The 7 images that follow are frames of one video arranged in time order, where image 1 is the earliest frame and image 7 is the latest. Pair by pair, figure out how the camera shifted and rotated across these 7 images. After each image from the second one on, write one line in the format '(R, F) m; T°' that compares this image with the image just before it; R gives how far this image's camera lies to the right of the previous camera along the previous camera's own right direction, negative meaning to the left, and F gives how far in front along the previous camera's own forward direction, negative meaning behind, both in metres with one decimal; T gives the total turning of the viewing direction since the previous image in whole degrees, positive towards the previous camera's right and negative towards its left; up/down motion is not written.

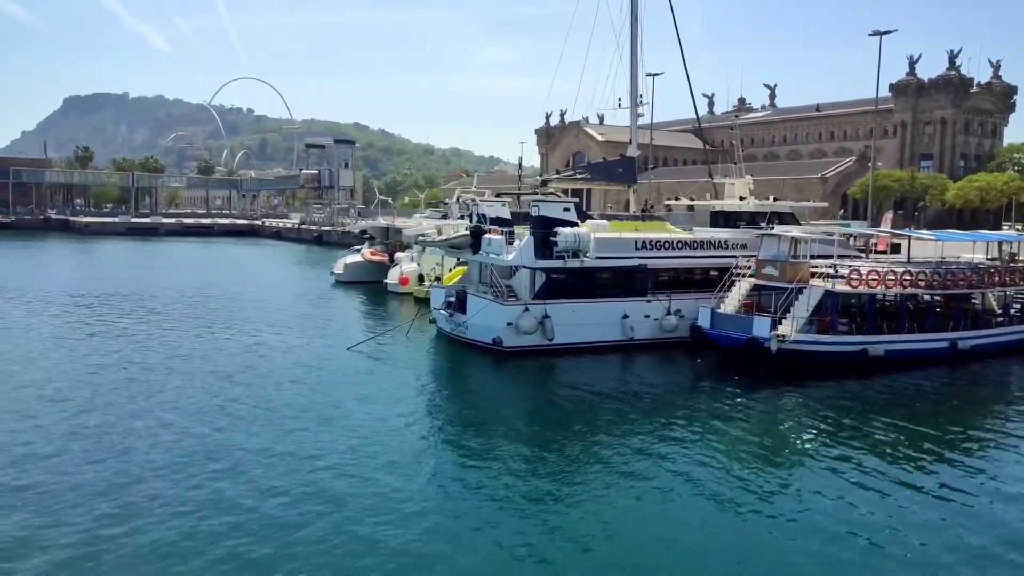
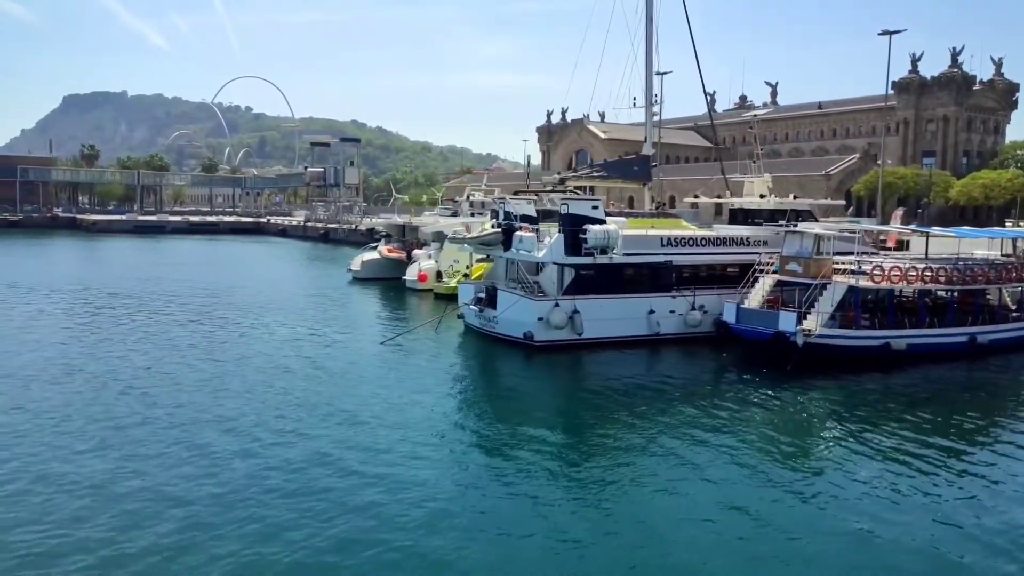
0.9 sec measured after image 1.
(-0.9, -0.6) m; 0°
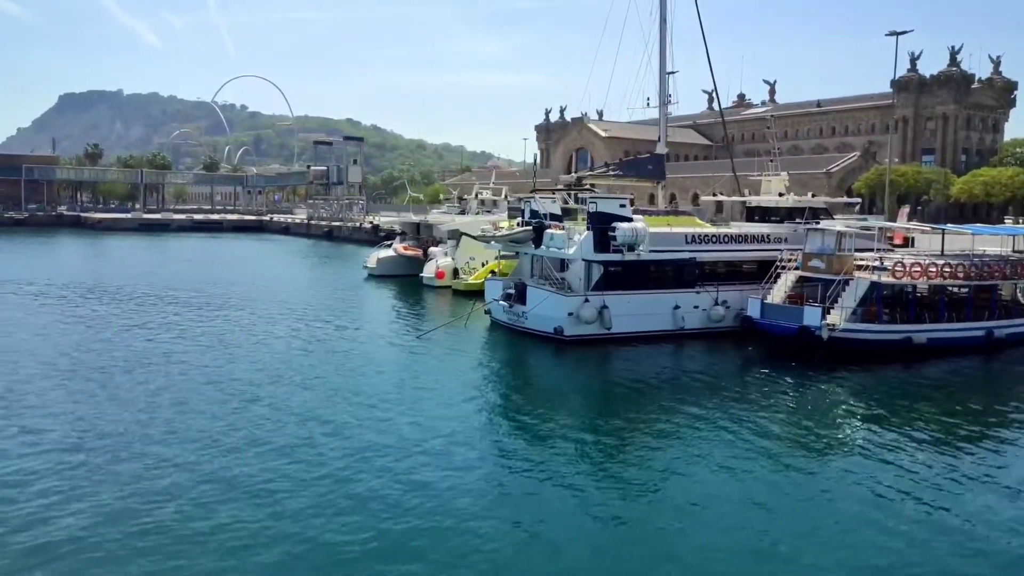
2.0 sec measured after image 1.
(-1.0, -0.6) m; 0°
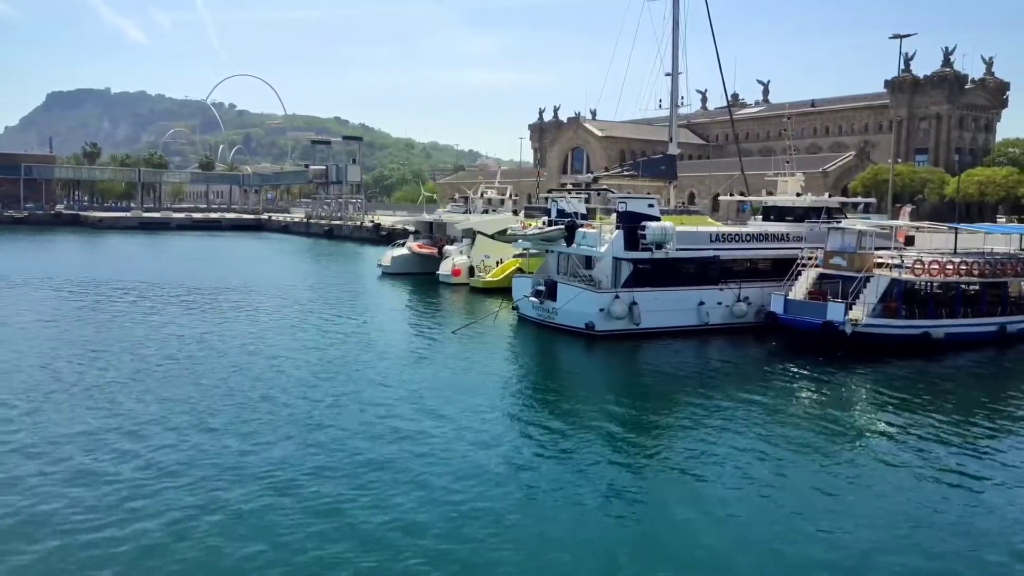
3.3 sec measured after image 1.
(-1.2, -0.8) m; +1°
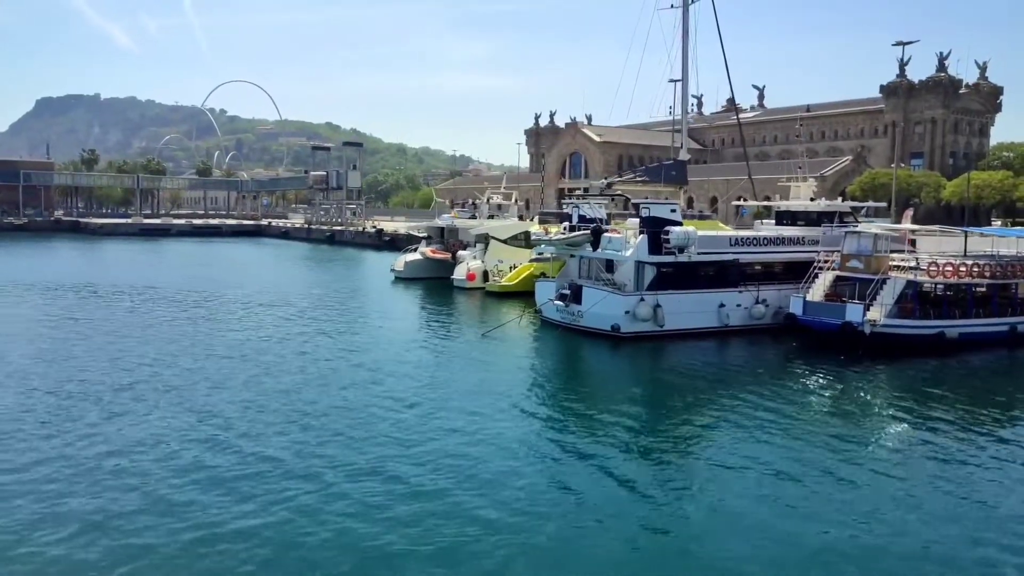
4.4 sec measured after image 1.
(-1.0, -0.7) m; 0°
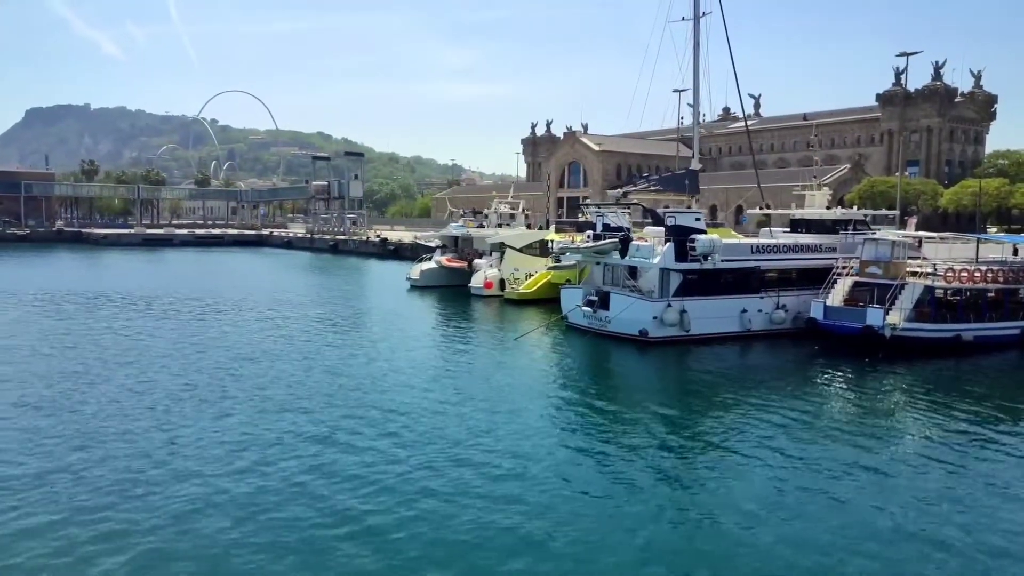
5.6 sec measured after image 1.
(-1.1, -0.8) m; 0°
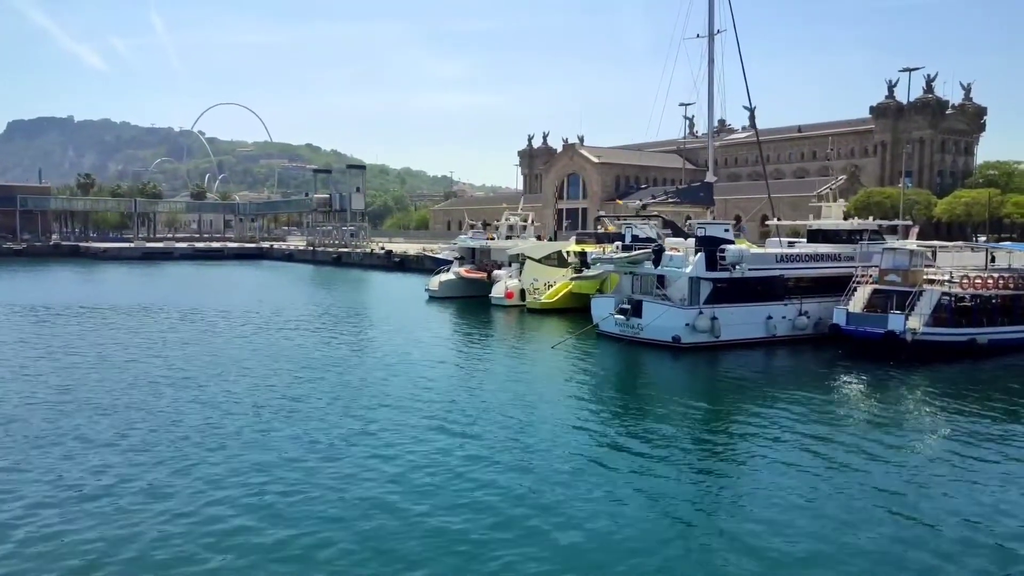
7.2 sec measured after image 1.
(-1.6, -1.3) m; +1°
